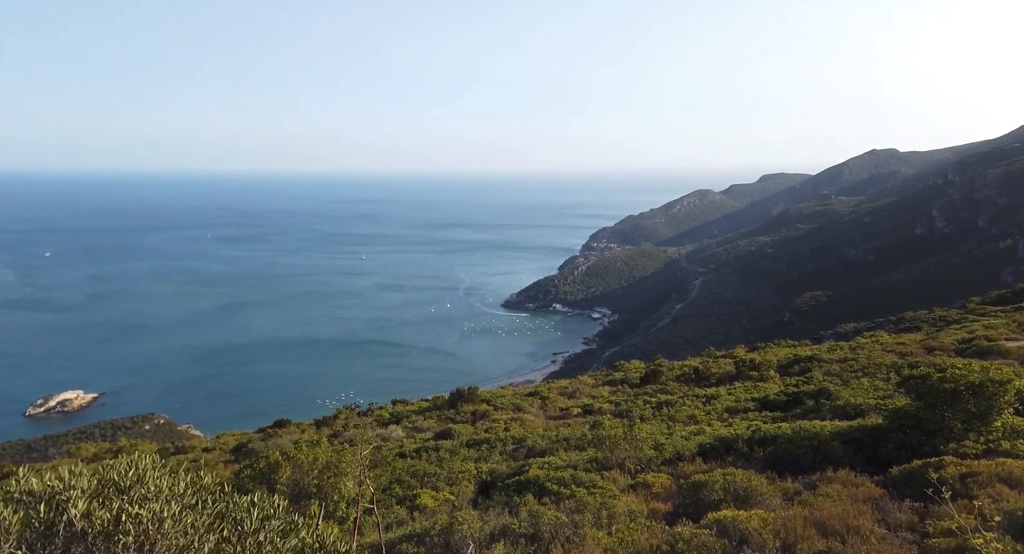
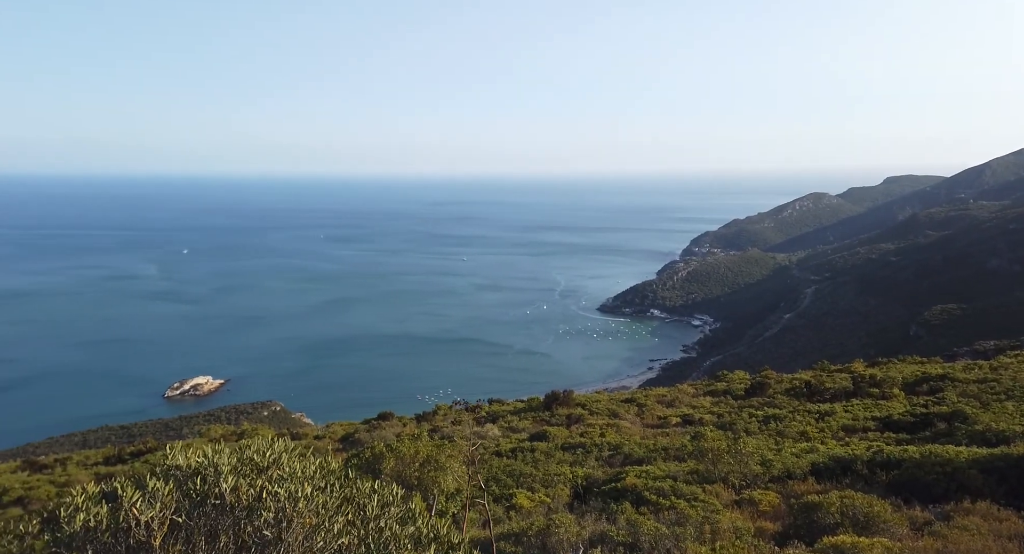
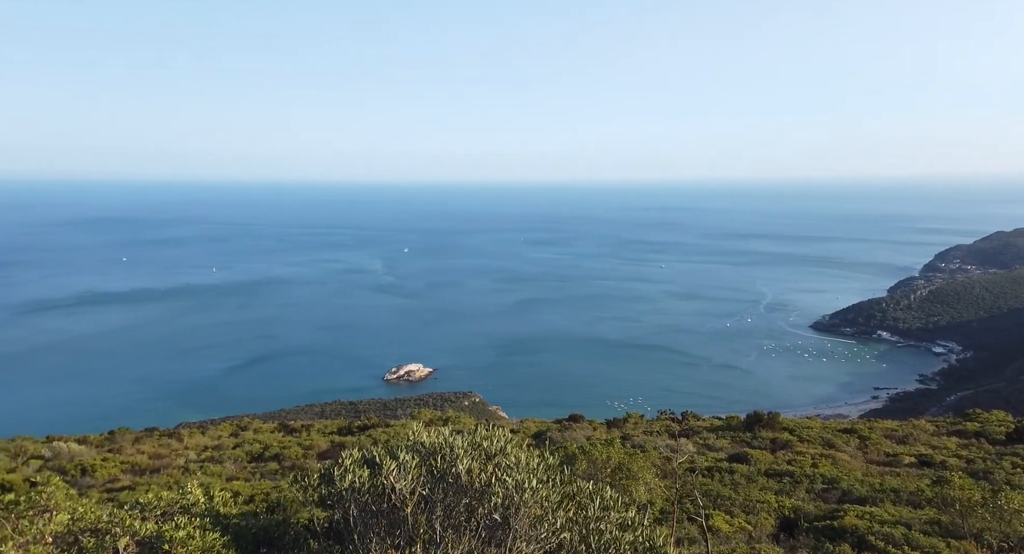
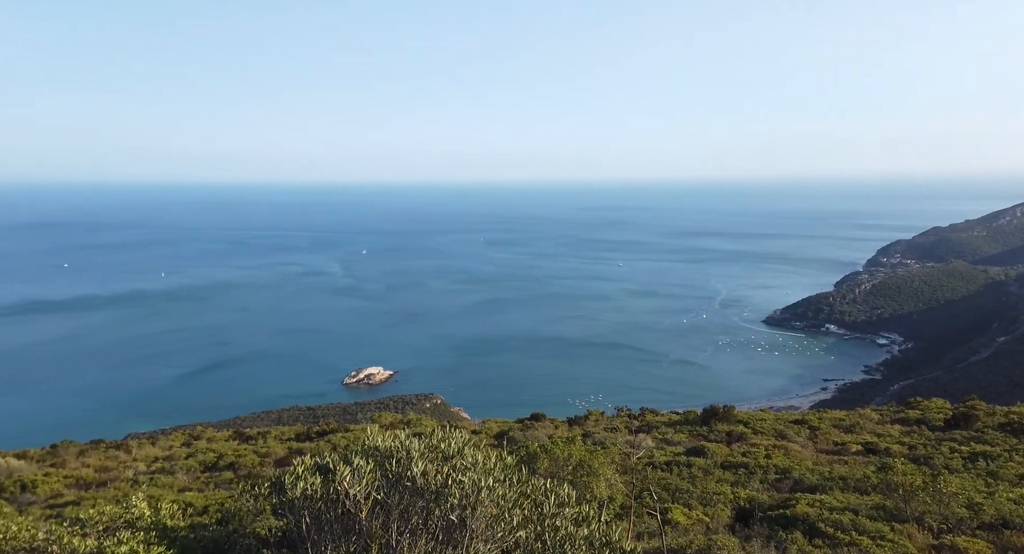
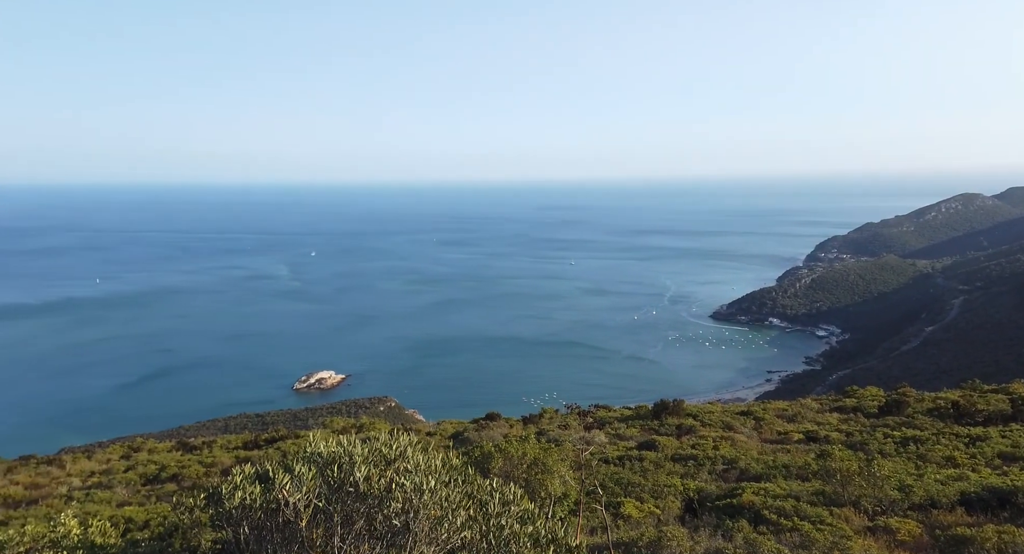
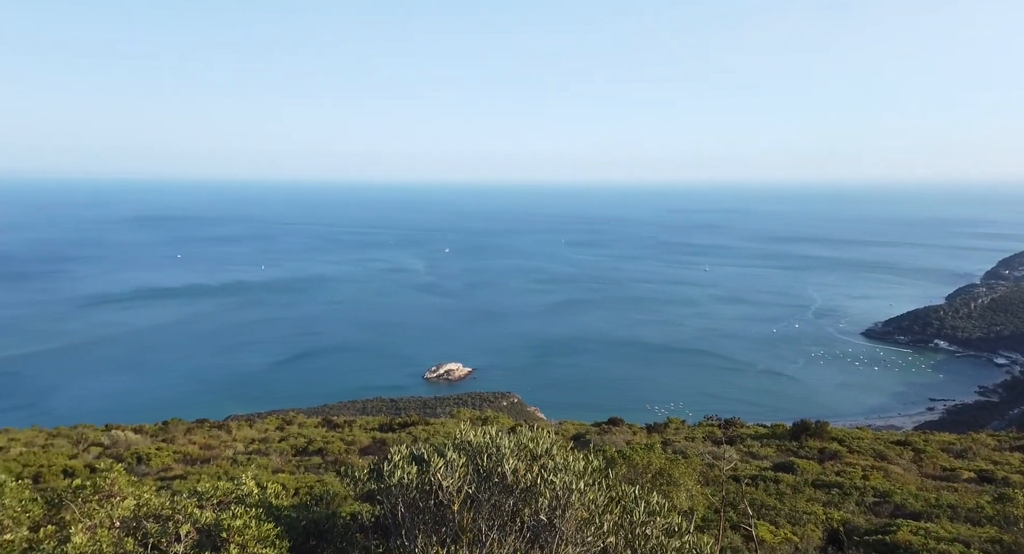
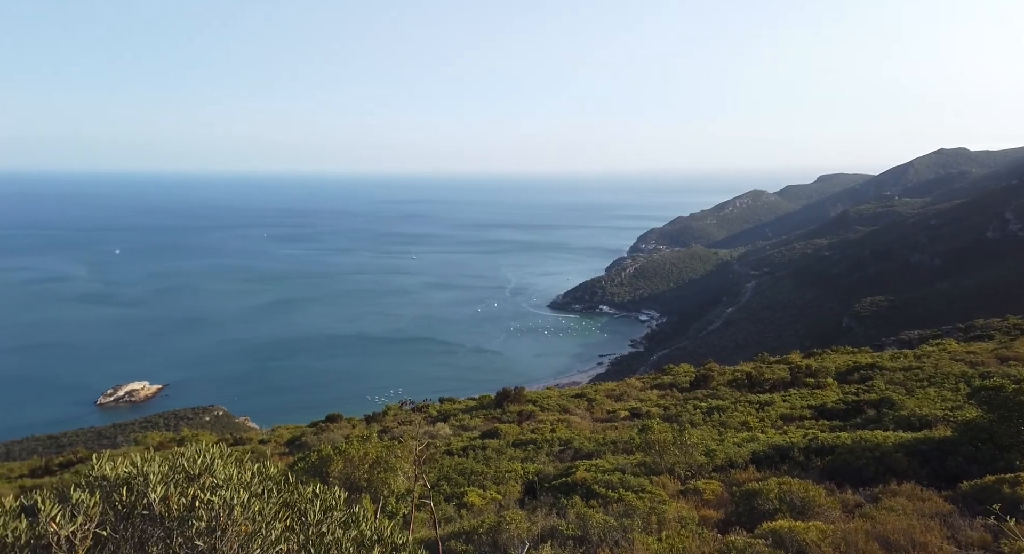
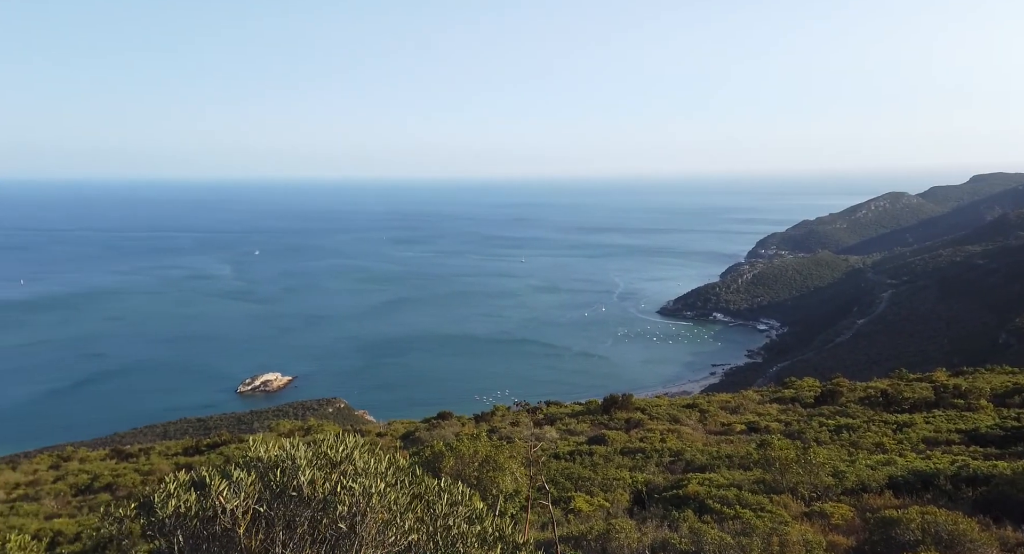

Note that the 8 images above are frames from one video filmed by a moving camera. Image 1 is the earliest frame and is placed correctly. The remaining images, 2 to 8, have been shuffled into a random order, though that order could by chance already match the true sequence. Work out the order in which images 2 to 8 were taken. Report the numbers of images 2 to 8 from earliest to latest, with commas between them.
7, 2, 8, 5, 4, 3, 6
